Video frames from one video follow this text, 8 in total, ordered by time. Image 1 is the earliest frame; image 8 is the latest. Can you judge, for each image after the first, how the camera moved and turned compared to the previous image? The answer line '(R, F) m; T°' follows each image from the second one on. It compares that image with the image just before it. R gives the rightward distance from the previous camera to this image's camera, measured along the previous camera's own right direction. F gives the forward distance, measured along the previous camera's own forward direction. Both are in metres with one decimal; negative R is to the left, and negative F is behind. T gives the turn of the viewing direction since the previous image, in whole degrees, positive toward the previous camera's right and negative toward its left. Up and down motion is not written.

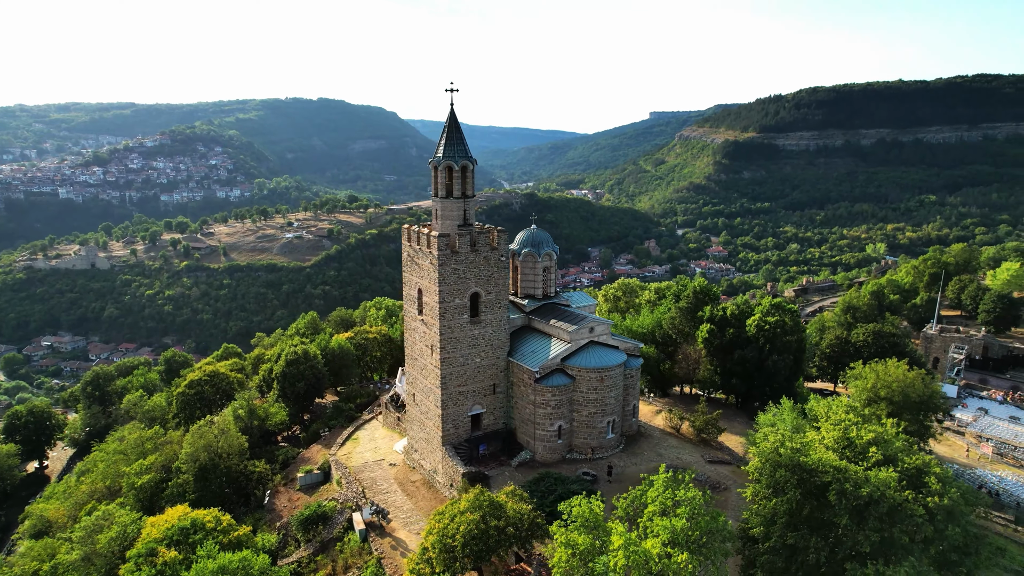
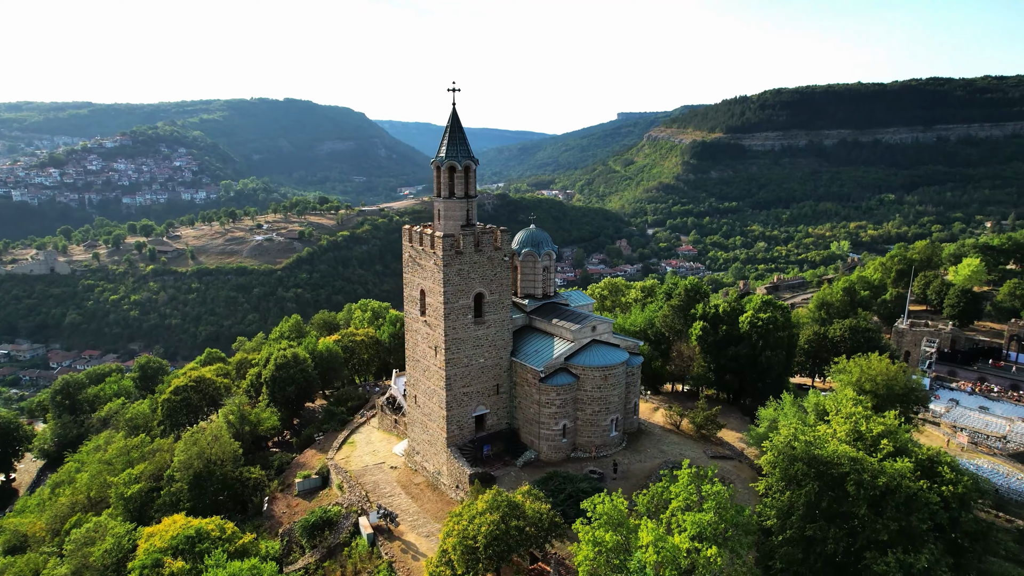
(-1.0, 0.0) m; +2°
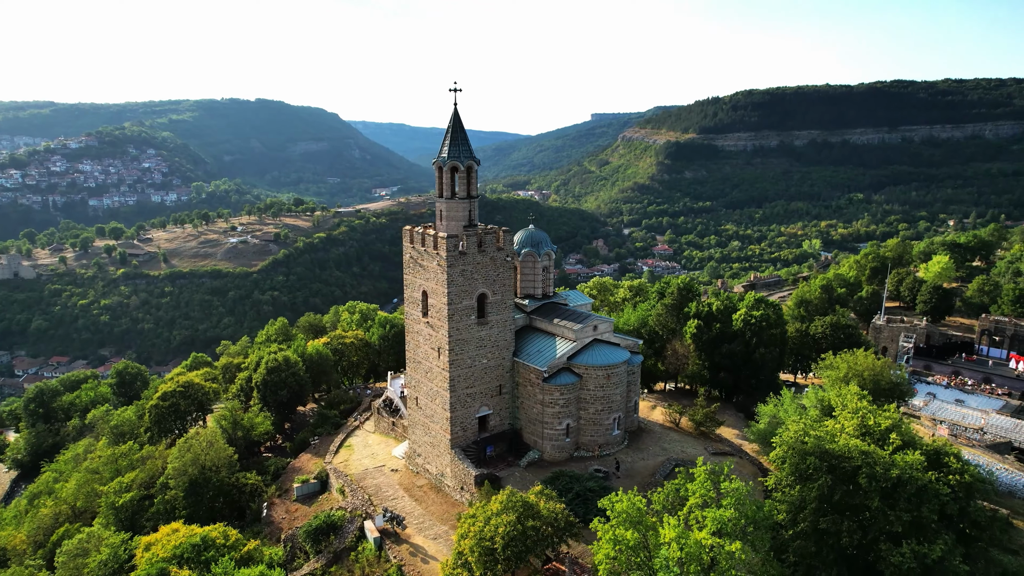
(-0.8, 0.0) m; +2°
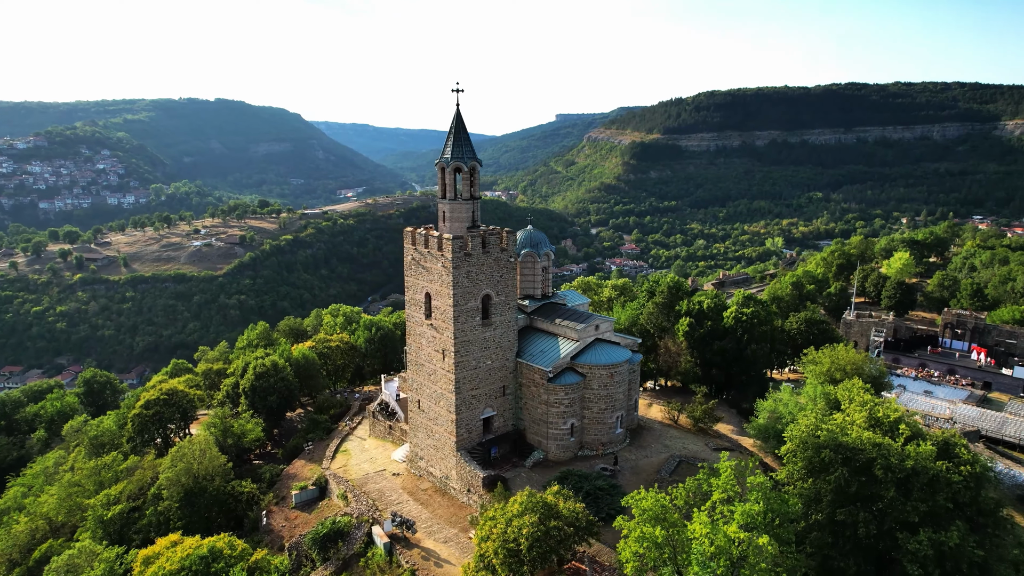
(-1.1, 0.0) m; +3°
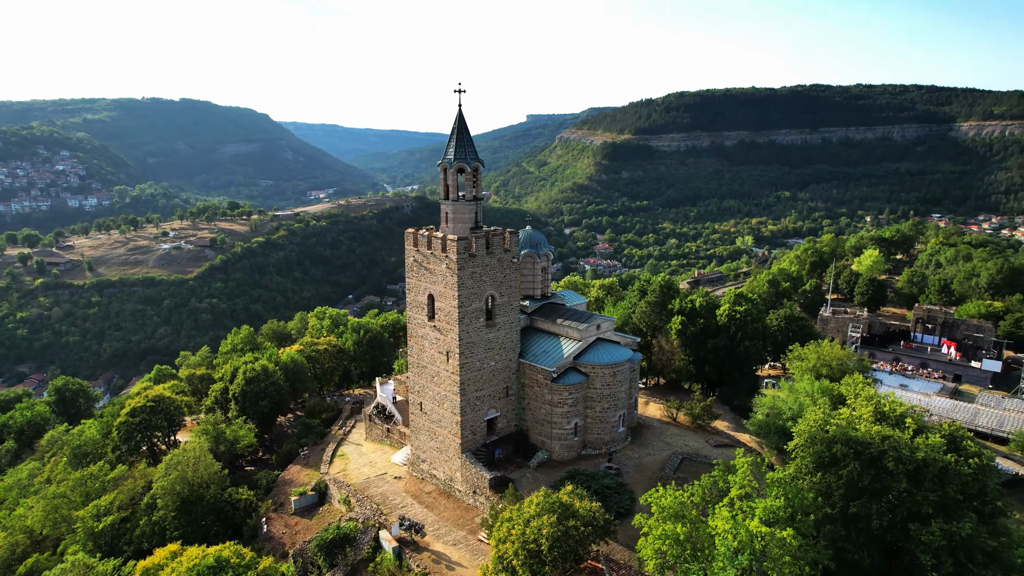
(-0.9, 0.0) m; +2°
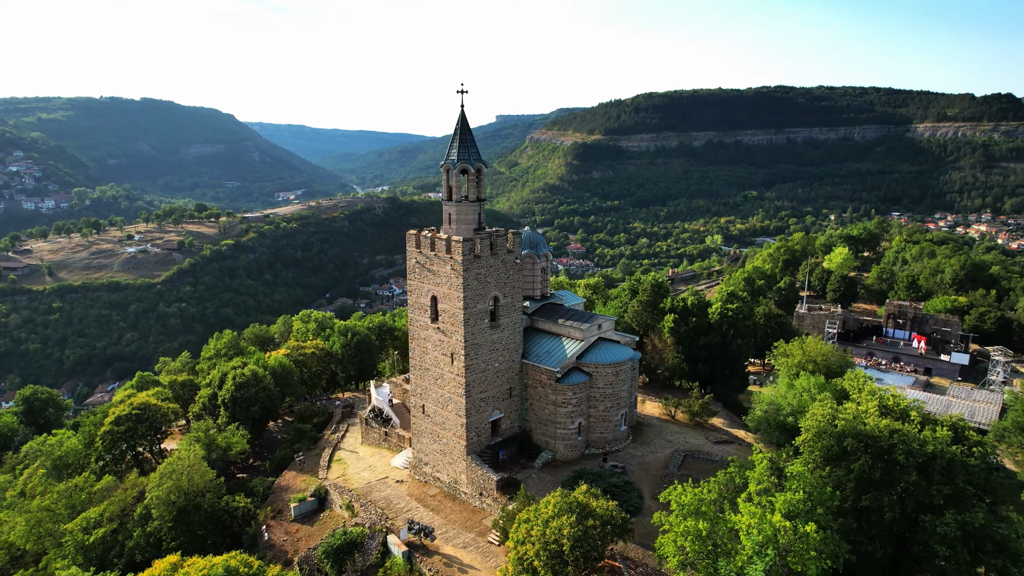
(-0.9, 0.0) m; +2°
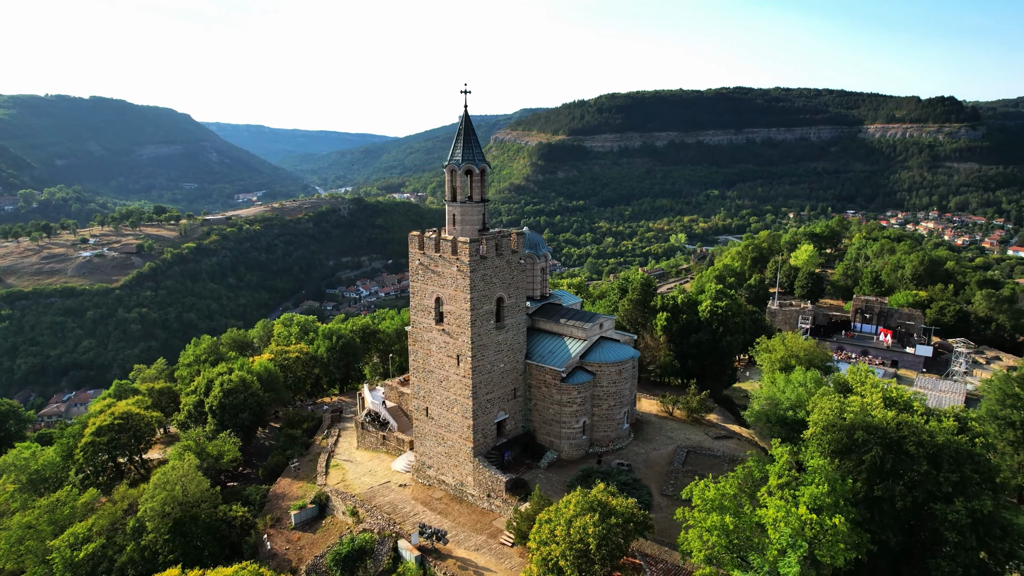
(-1.1, 0.0) m; +3°
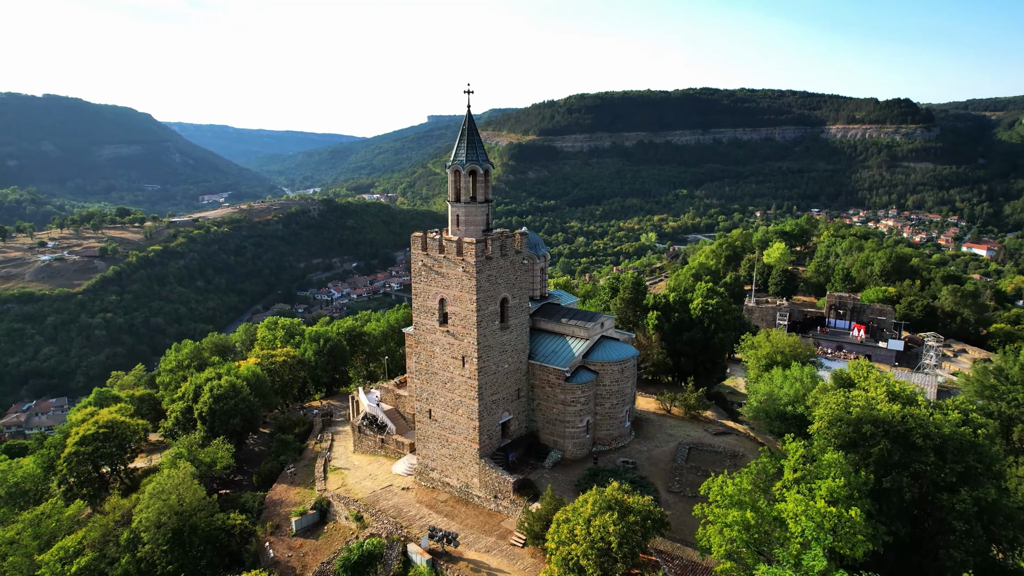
(-1.0, 0.0) m; +2°
